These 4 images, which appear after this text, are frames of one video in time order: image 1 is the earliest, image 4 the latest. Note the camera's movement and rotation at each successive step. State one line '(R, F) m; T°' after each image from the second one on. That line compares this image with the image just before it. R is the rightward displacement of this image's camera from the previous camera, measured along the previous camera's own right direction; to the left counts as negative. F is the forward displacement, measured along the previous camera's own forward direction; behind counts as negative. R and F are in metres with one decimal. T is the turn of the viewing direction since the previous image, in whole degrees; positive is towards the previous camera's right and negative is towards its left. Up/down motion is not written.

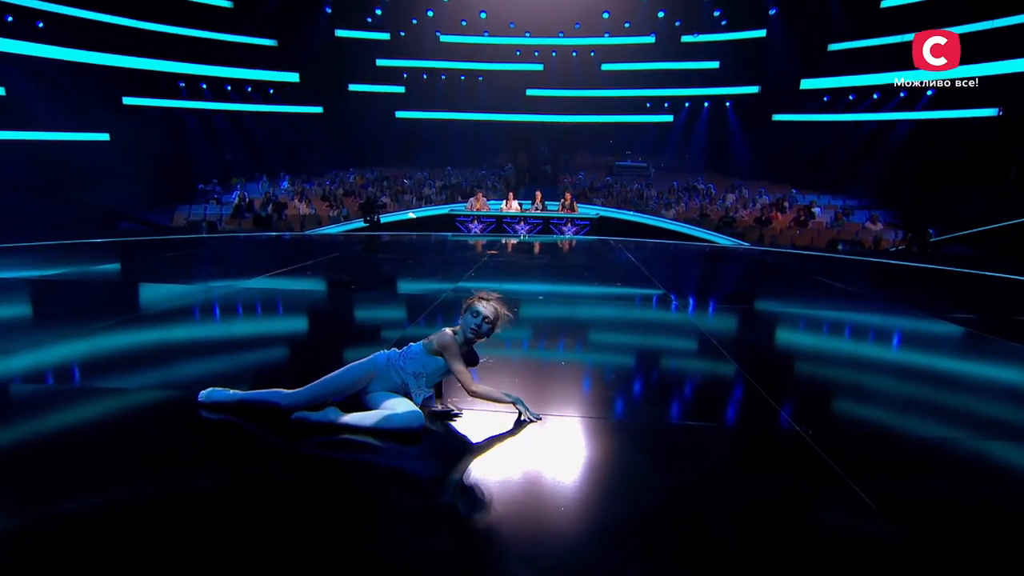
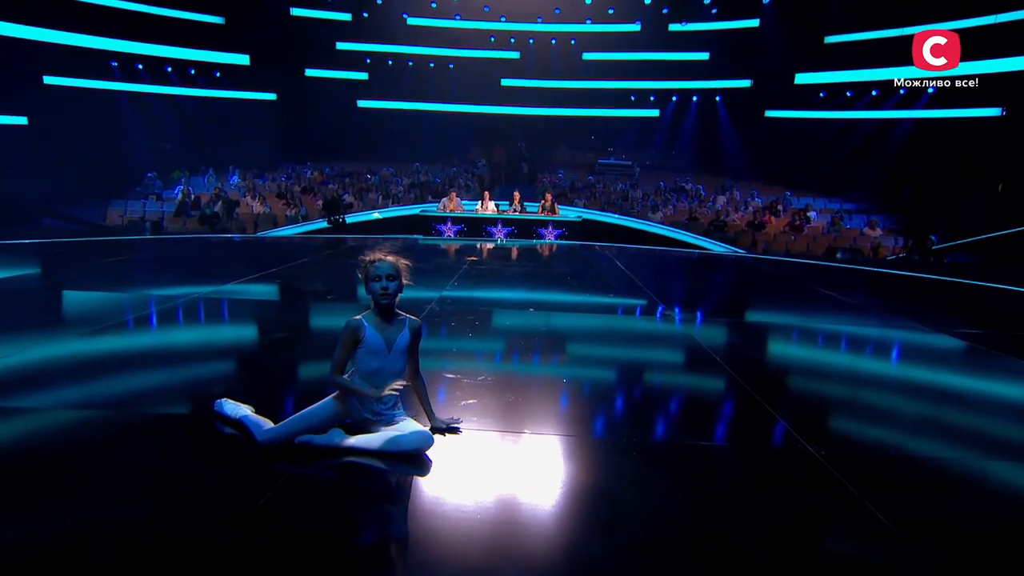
(+0.1, +0.8) m; +2°
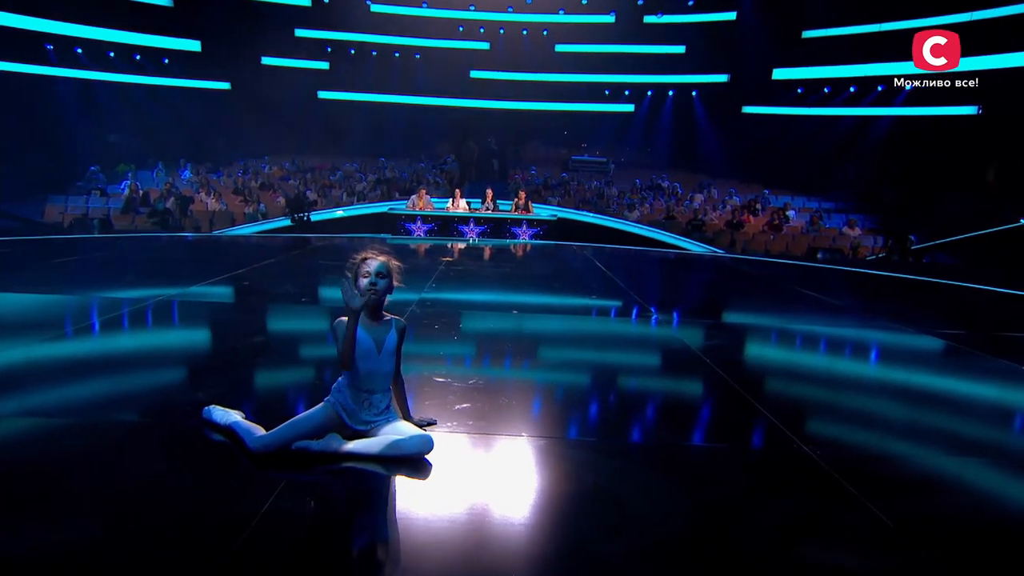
(+0.1, +0.4) m; +2°
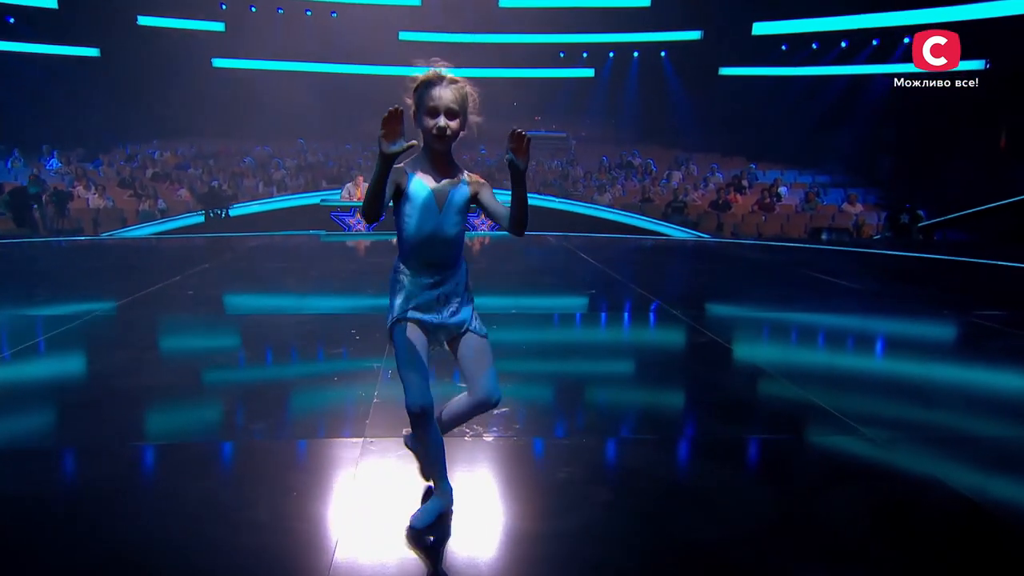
(+0.3, +1.2) m; +2°
